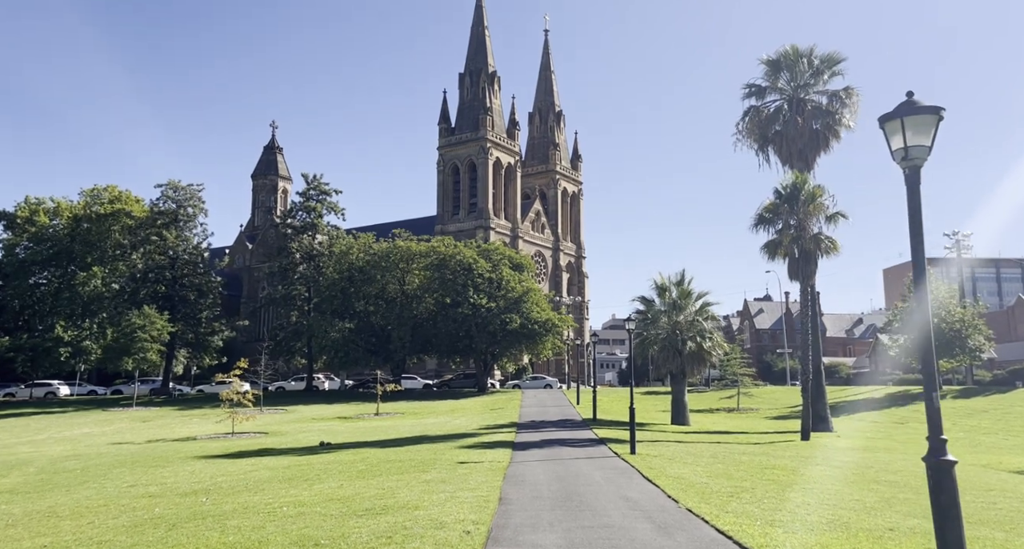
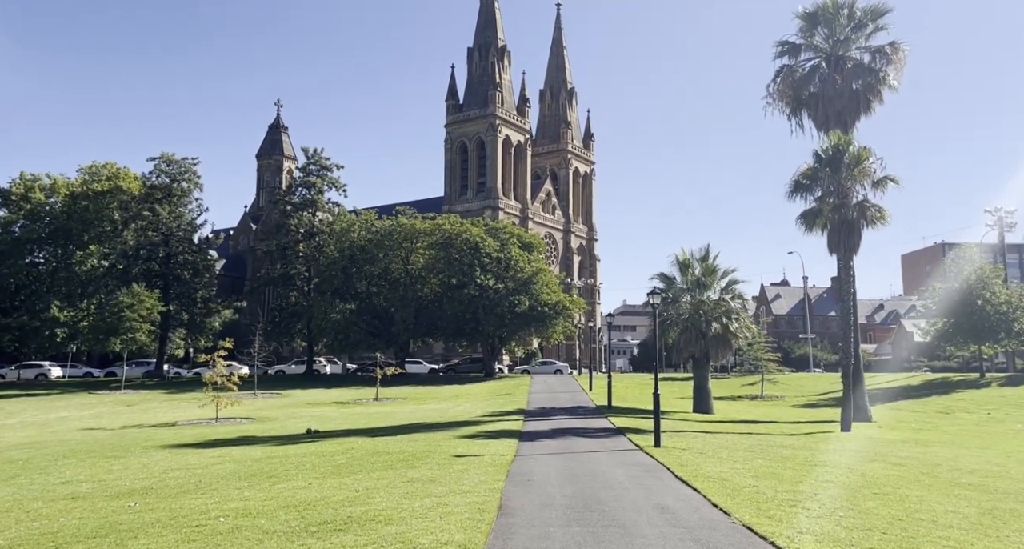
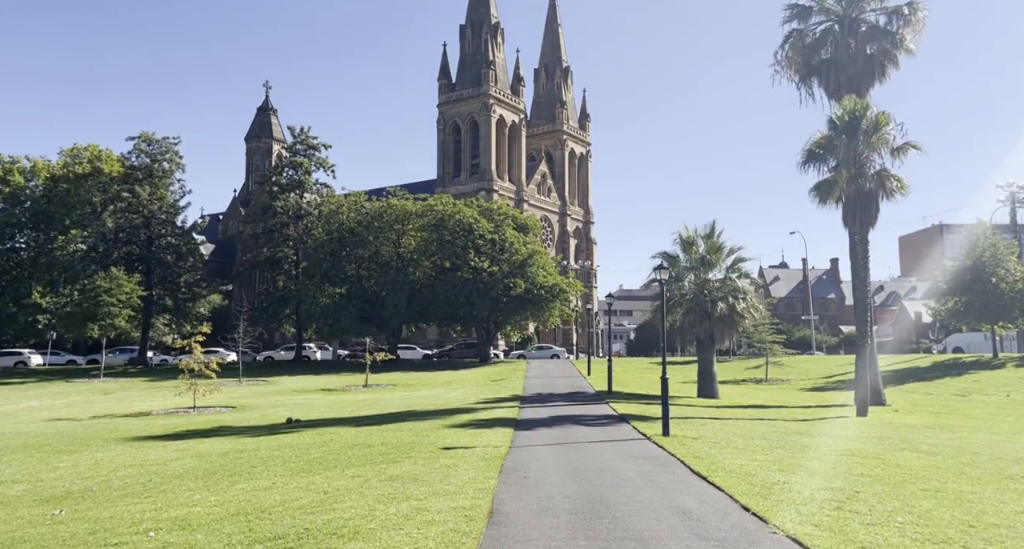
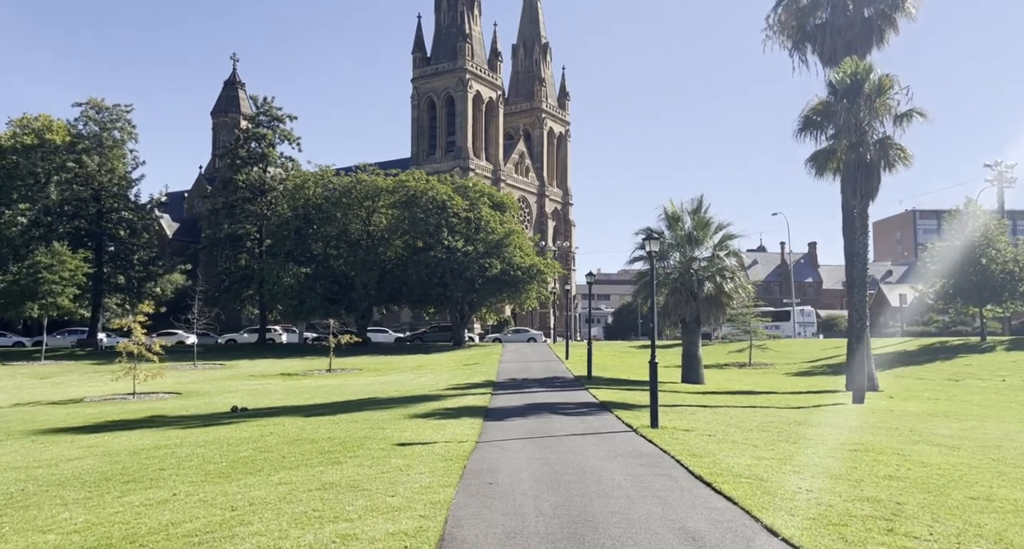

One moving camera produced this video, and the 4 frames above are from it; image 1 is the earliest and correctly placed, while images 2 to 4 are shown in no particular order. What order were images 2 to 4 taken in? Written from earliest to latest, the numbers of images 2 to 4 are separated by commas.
2, 3, 4
